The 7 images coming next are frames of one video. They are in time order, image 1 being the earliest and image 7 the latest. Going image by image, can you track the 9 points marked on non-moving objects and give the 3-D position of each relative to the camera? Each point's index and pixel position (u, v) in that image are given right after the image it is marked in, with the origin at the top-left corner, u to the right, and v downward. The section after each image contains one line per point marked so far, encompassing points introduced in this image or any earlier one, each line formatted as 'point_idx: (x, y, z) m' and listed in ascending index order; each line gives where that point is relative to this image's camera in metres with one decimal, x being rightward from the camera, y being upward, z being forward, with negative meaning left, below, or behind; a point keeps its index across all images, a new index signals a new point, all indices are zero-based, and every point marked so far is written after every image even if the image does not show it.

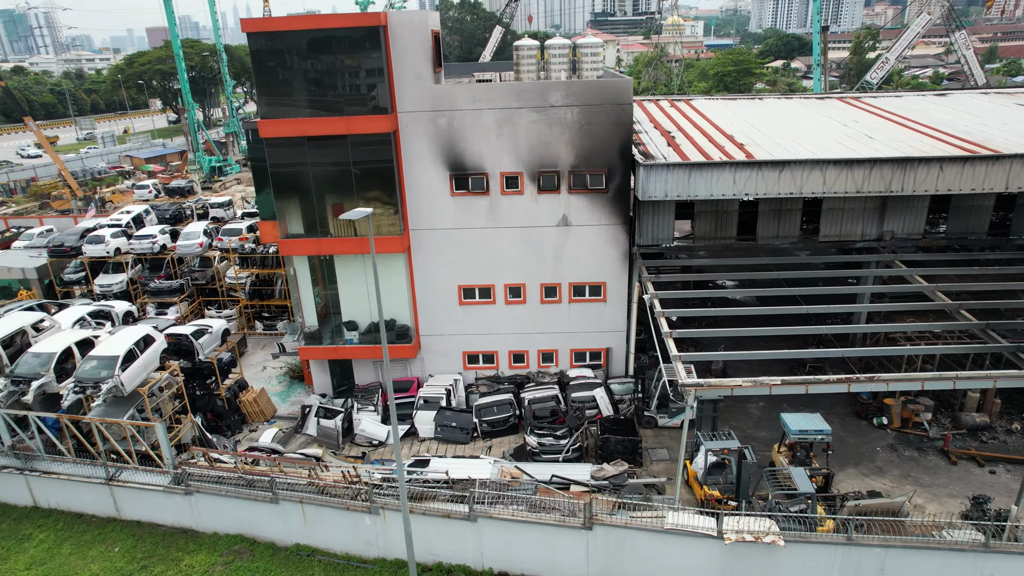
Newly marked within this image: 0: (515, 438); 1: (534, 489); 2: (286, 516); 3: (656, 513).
0: (+0.1, -3.7, +15.8) m
1: (+0.4, -4.0, +12.7) m
2: (-4.3, -4.4, +12.4) m
3: (+2.7, -4.0, +11.1) m
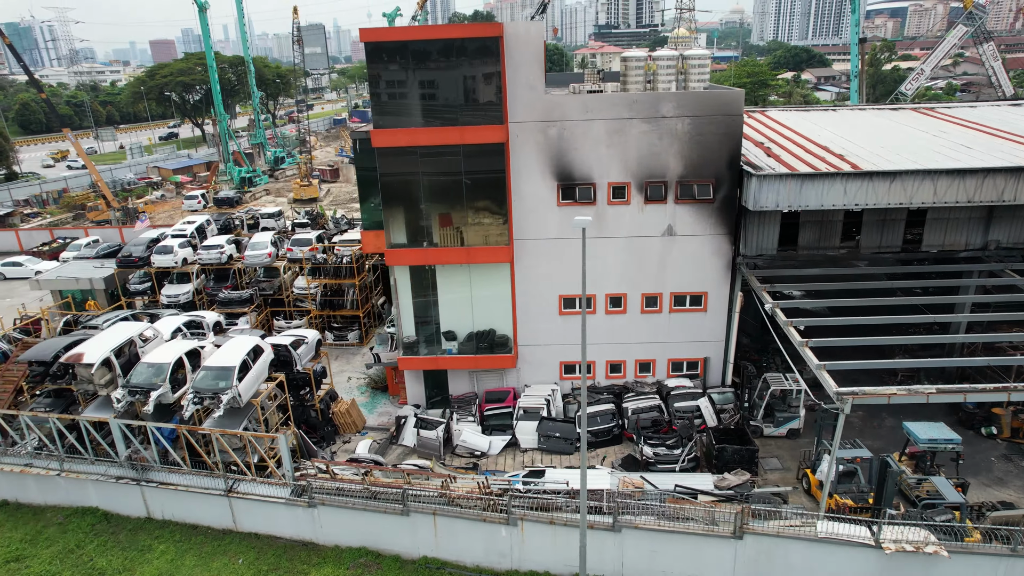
0: (+2.6, -3.9, +15.7) m
1: (+2.9, -4.1, +12.7) m
2: (-1.8, -4.6, +12.4) m
3: (+5.2, -4.2, +11.1) m
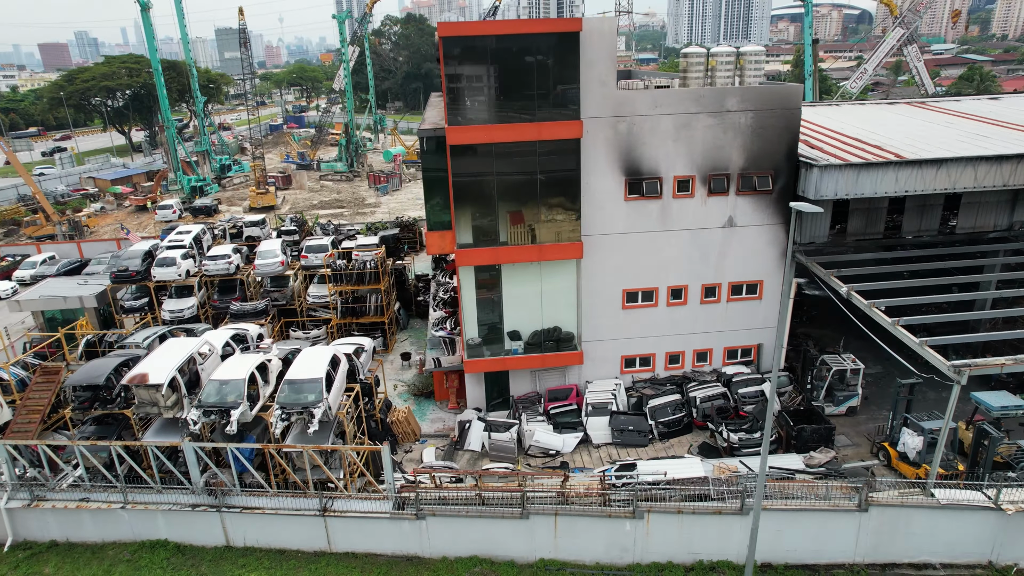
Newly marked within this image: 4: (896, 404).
0: (+4.4, -3.7, +16.0) m
1: (+5.1, -3.9, +13.0) m
2: (+0.5, -4.5, +12.2) m
3: (+7.6, -3.8, +11.6) m
4: (+8.5, -2.6, +14.1) m
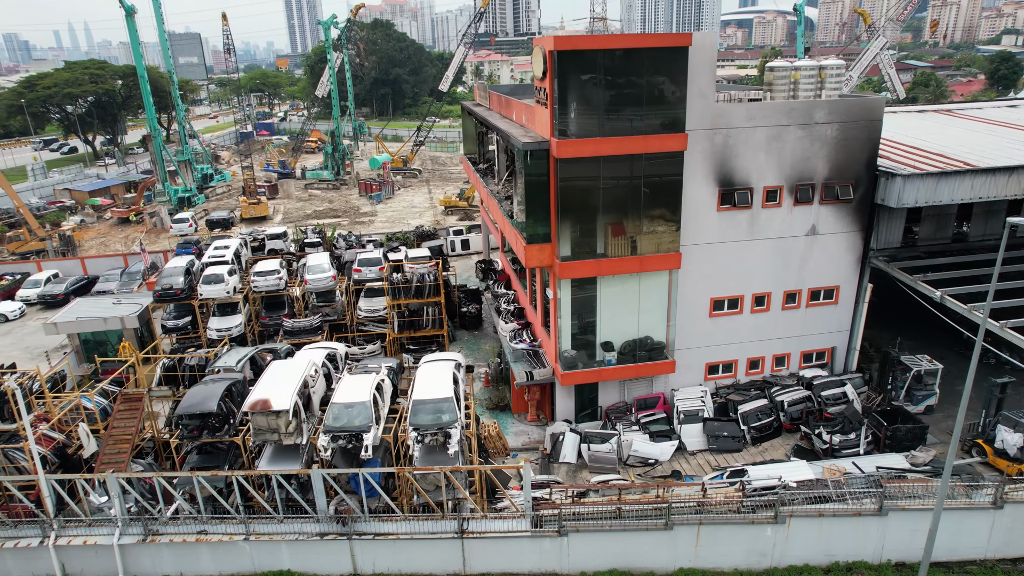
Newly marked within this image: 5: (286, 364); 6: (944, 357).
0: (+6.8, -3.9, +16.3) m
1: (+7.7, -4.0, +13.4) m
2: (+3.1, -4.8, +12.3) m
3: (+10.2, -3.9, +12.3) m
4: (+10.9, -2.6, +14.8) m
5: (-4.8, -1.6, +13.8) m
6: (+12.5, -1.9, +18.9) m
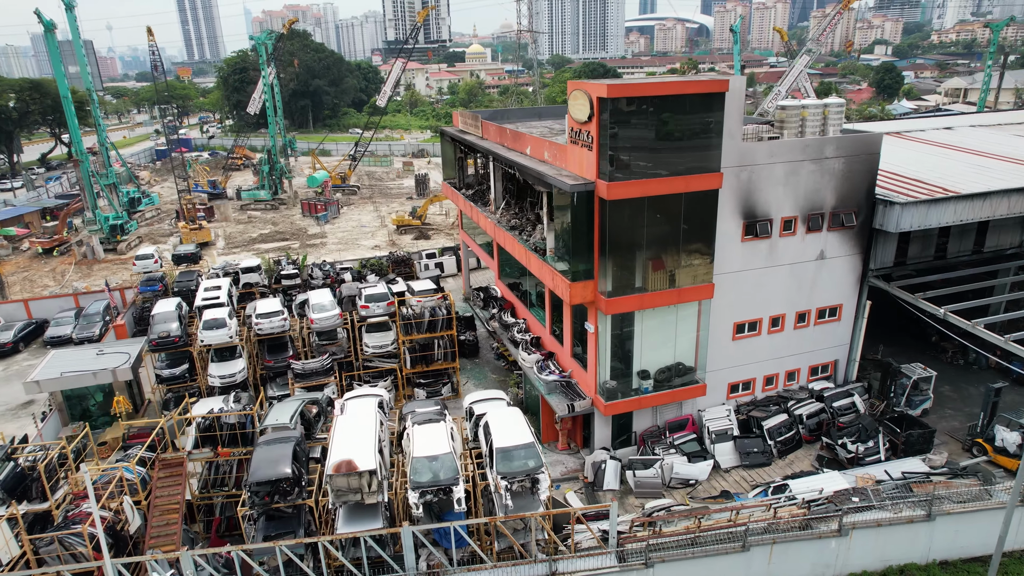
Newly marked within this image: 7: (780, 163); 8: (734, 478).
0: (+7.9, -4.5, +17.5) m
1: (+9.2, -4.6, +14.8) m
2: (+4.9, -5.5, +13.0) m
3: (+11.9, -4.3, +13.9) m
4: (+12.1, -3.0, +16.6) m
5: (-3.4, -2.7, +13.5) m
6: (+13.1, -2.3, +20.8) m
7: (+6.8, +3.2, +16.3) m
8: (+5.7, -4.9, +16.7) m
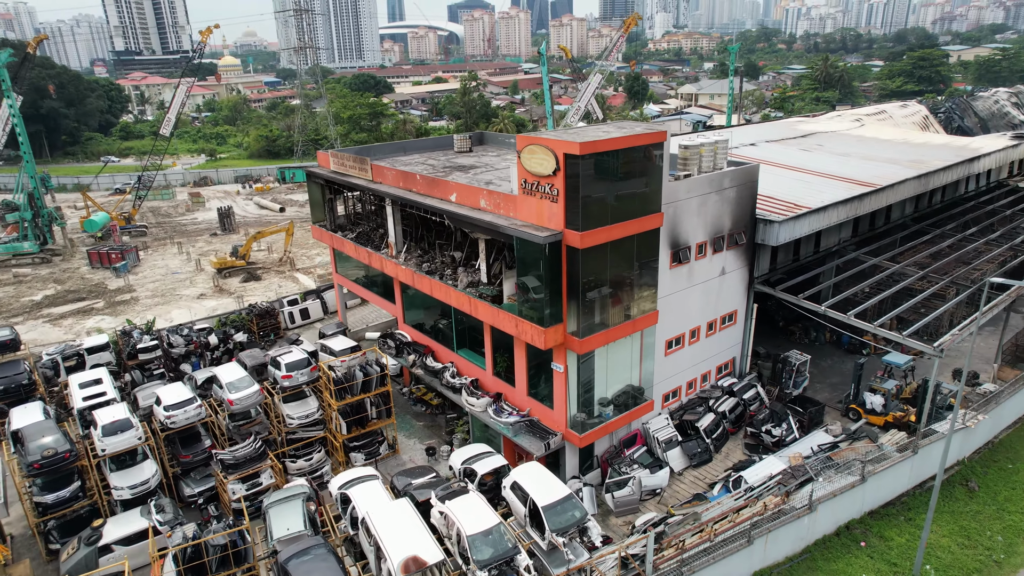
0: (+6.8, -4.8, +20.2) m
1: (+8.9, -4.7, +18.0) m
2: (+5.6, -6.1, +14.9) m
3: (+11.7, -4.1, +18.1) m
4: (+10.9, -2.9, +20.7) m
5: (-2.6, -4.4, +12.7) m
6: (+10.4, -2.2, +25.0) m
7: (+5.2, +2.6, +18.6) m
8: (+5.1, -5.5, +18.7) m
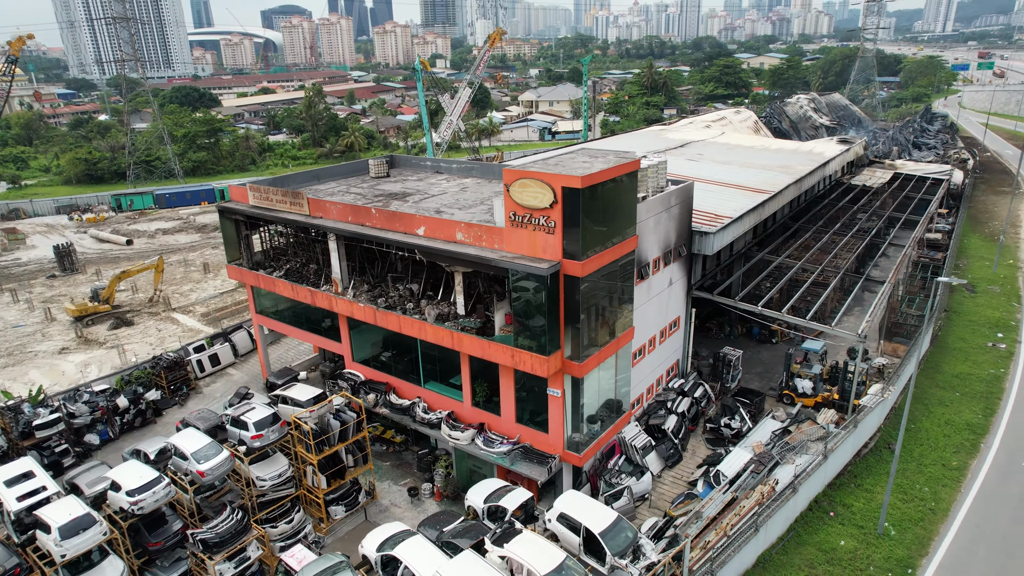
0: (+6.1, -5.1, +21.9) m
1: (+8.7, -4.8, +20.3) m
2: (+6.3, -6.4, +16.5) m
3: (+11.2, -4.0, +21.0) m
4: (+9.8, -2.9, +23.3) m
5: (-1.3, -5.3, +12.3) m
6: (+8.2, -2.3, +27.3) m
7: (+4.3, +2.2, +19.9) m
8: (+4.9, -5.9, +20.0) m
